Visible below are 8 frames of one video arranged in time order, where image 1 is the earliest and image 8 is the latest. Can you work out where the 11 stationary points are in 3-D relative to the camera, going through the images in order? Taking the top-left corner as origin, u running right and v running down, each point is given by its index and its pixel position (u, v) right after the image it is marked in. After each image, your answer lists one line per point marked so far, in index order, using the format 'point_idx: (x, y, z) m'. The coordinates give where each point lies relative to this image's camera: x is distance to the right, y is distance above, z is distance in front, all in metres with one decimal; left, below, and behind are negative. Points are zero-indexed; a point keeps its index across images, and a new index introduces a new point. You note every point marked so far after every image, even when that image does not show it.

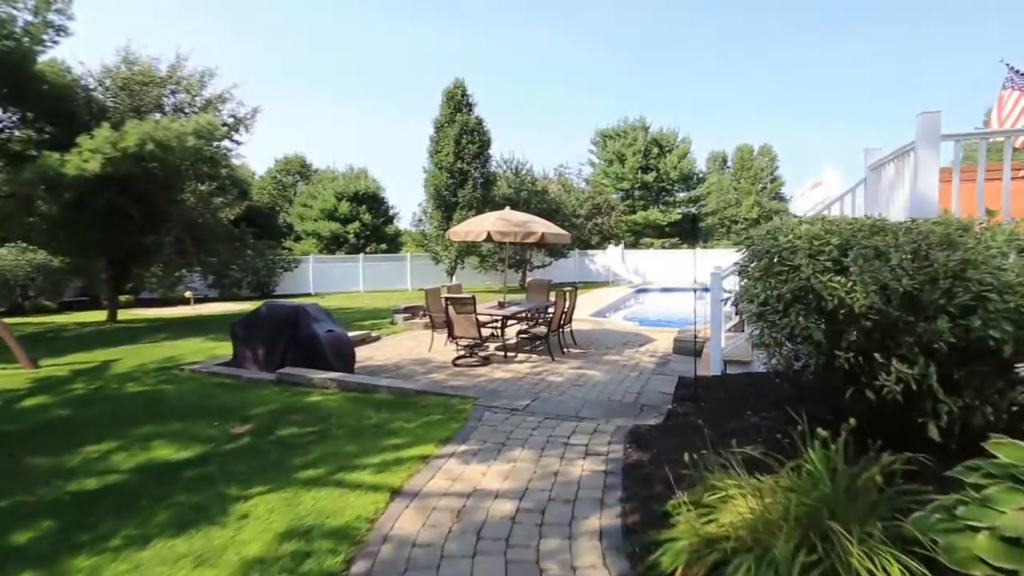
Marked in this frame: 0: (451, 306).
0: (-0.9, -0.3, +8.3) m
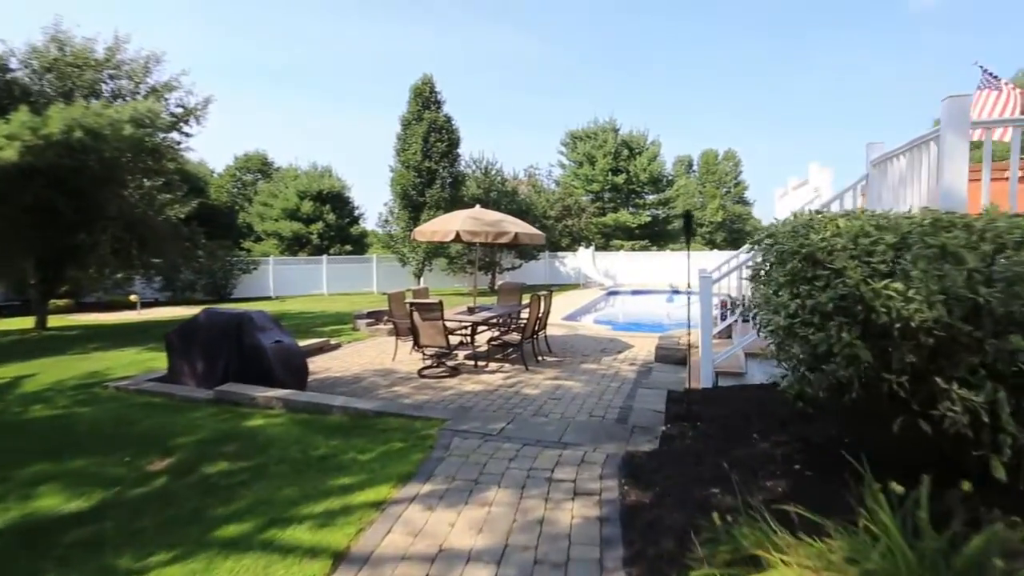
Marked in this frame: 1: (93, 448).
0: (-1.3, -0.3, +7.6) m
1: (-3.0, -1.1, +3.9) m
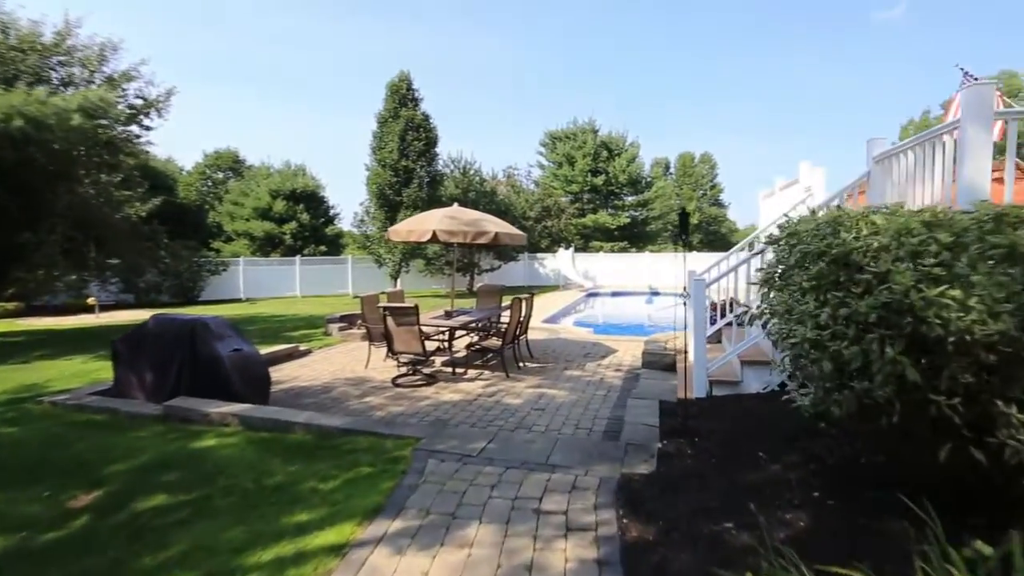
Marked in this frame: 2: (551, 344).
0: (-1.6, -0.4, +7.2) m
1: (-3.1, -1.2, +3.4) m
2: (+0.7, -1.0, +10.1) m
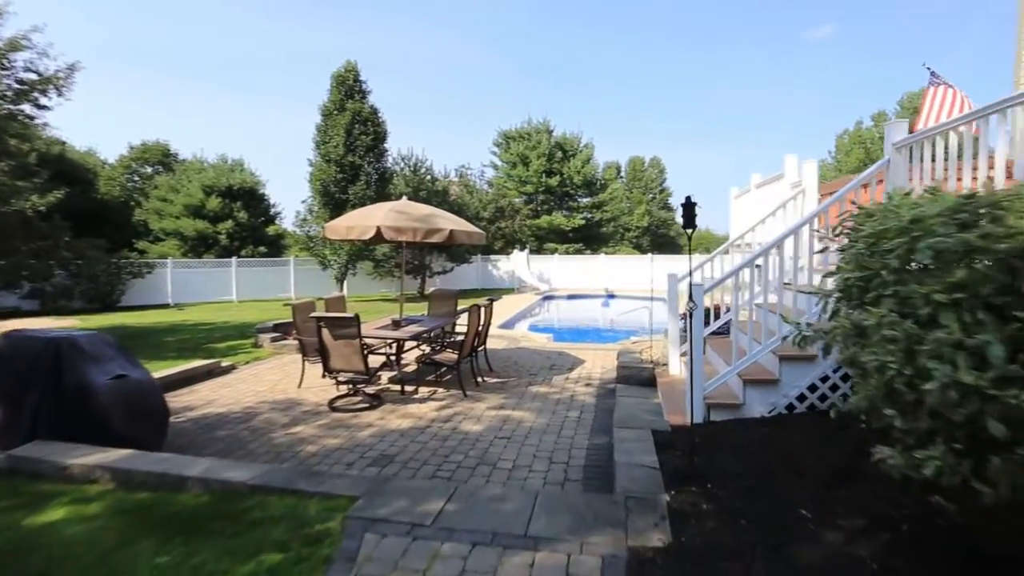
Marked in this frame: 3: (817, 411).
0: (-2.0, -0.4, +6.1) m
1: (-3.2, -1.2, +2.2) m
2: (0.0, -1.1, +9.2) m
3: (+2.4, -1.0, +4.3) m
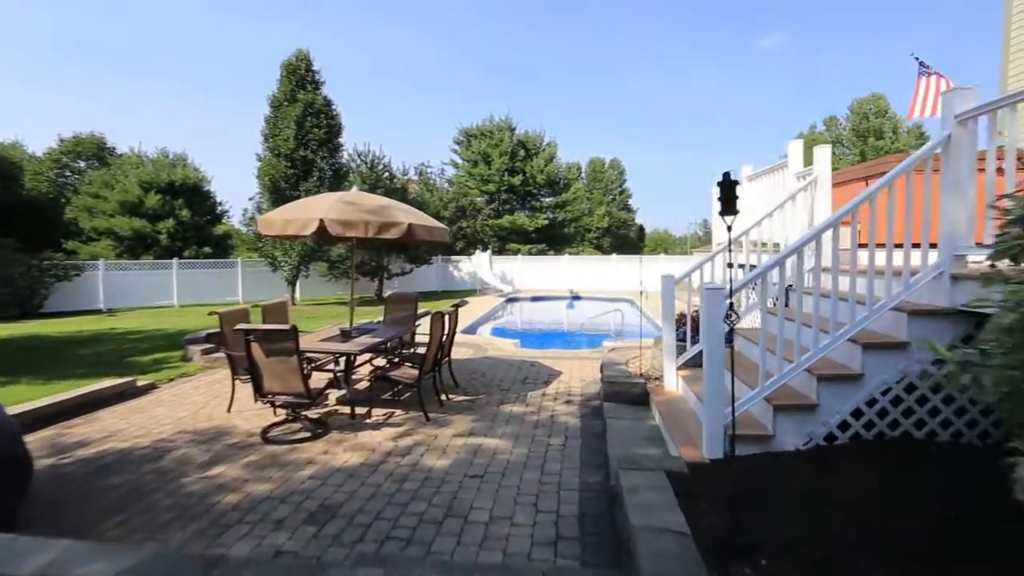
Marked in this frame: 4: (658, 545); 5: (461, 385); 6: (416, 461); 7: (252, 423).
0: (-2.3, -0.5, +5.0) m
1: (-3.2, -1.3, +1.0) m
2: (-0.5, -1.1, +8.2) m
3: (+2.2, -1.0, +3.5) m
4: (+0.7, -1.2, +2.6) m
5: (-0.6, -1.2, +7.0) m
6: (-0.8, -1.4, +4.6) m
7: (-2.6, -1.3, +5.5) m
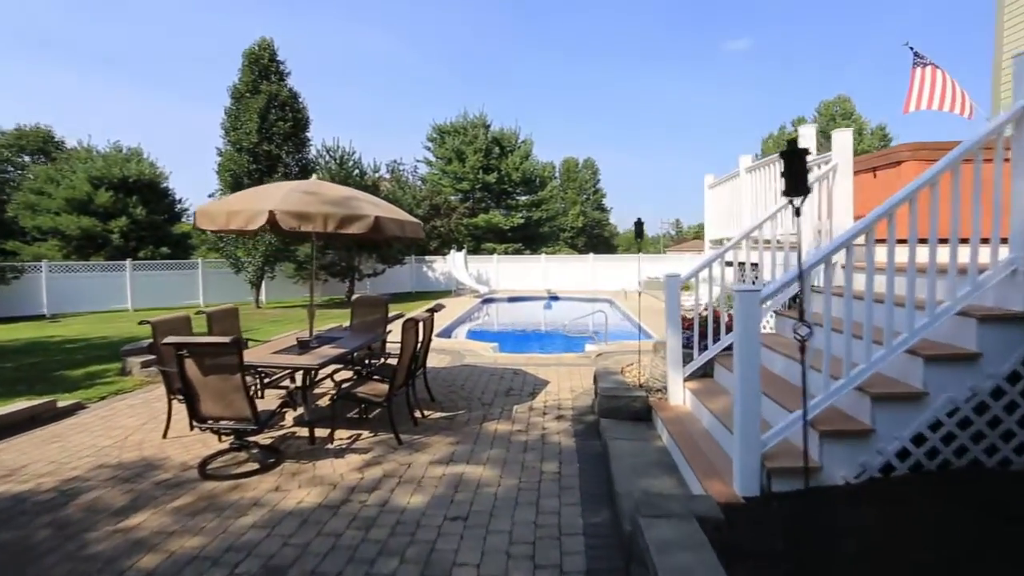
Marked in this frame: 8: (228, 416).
0: (-2.4, -0.5, +4.1) m
1: (-3.1, -1.3, +0.2) m
2: (-0.7, -1.2, +7.5) m
3: (+2.2, -1.0, +2.9) m
4: (+0.7, -1.2, +1.9) m
5: (-0.8, -1.2, +6.2) m
6: (-0.9, -1.5, +3.9) m
7: (-2.7, -1.4, +4.7) m
8: (-2.1, -1.0, +4.2) m
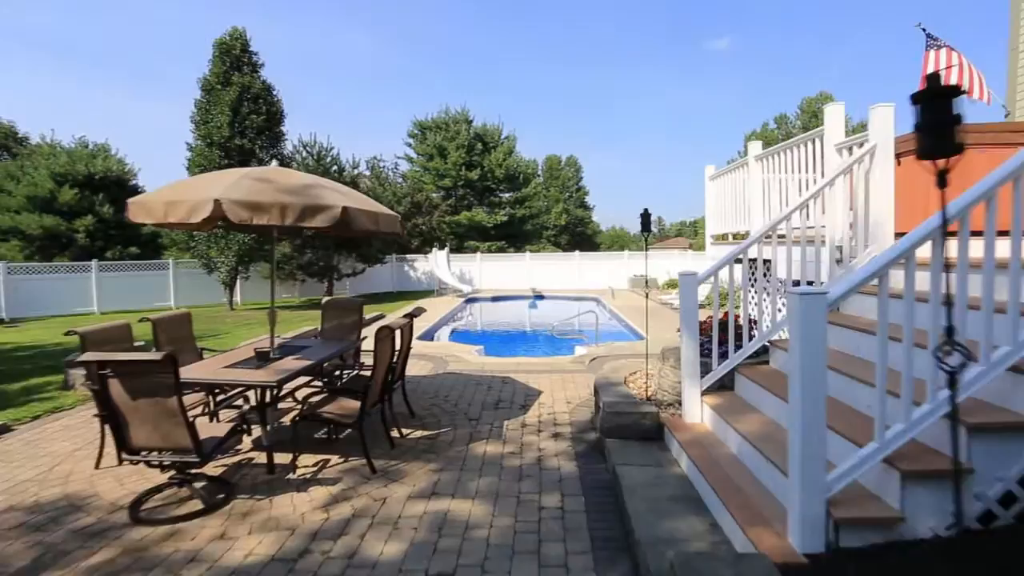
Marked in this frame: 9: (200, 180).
0: (-2.4, -0.6, +3.4) m
1: (-3.0, -1.3, -0.6) m
2: (-0.9, -1.2, +6.8) m
3: (+2.2, -1.0, +2.3) m
4: (+0.7, -1.2, +1.3) m
5: (-0.9, -1.3, +5.6) m
6: (-0.9, -1.5, +3.2) m
7: (-2.7, -1.4, +3.9) m
8: (-2.2, -1.0, +3.5) m
9: (-2.3, +0.8, +4.2) m
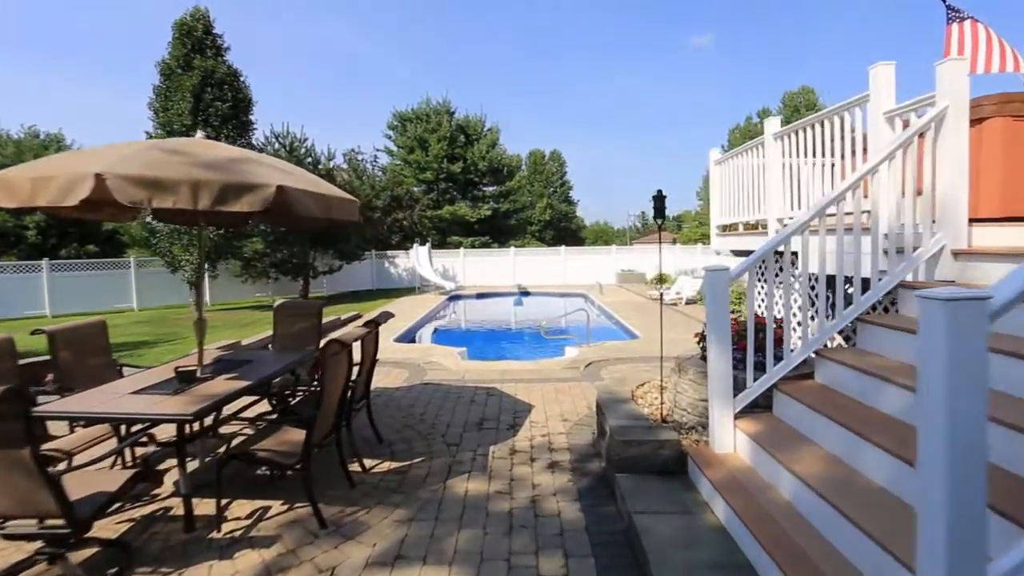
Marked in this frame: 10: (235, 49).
0: (-2.5, -0.6, +2.5) m
1: (-2.9, -1.4, -1.5) m
2: (-1.0, -1.2, +5.9) m
3: (+2.2, -1.0, +1.5) m
4: (+0.7, -1.3, +0.4) m
5: (-1.0, -1.3, +4.7) m
6: (-0.9, -1.5, +2.3) m
7: (-2.8, -1.4, +3.0) m
8: (-2.2, -1.0, +2.6) m
9: (-2.4, +0.8, +3.2) m
10: (-9.5, +8.2, +19.1) m
